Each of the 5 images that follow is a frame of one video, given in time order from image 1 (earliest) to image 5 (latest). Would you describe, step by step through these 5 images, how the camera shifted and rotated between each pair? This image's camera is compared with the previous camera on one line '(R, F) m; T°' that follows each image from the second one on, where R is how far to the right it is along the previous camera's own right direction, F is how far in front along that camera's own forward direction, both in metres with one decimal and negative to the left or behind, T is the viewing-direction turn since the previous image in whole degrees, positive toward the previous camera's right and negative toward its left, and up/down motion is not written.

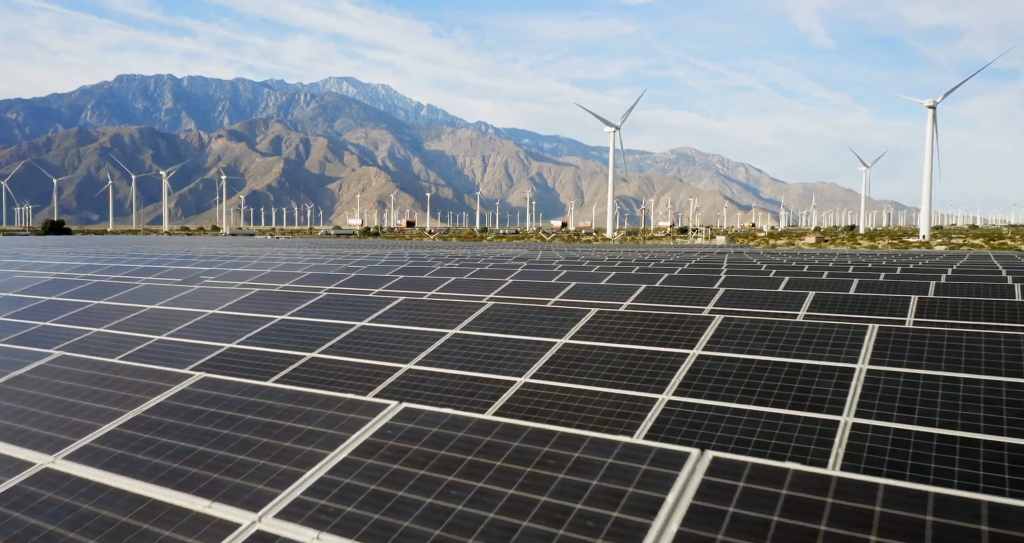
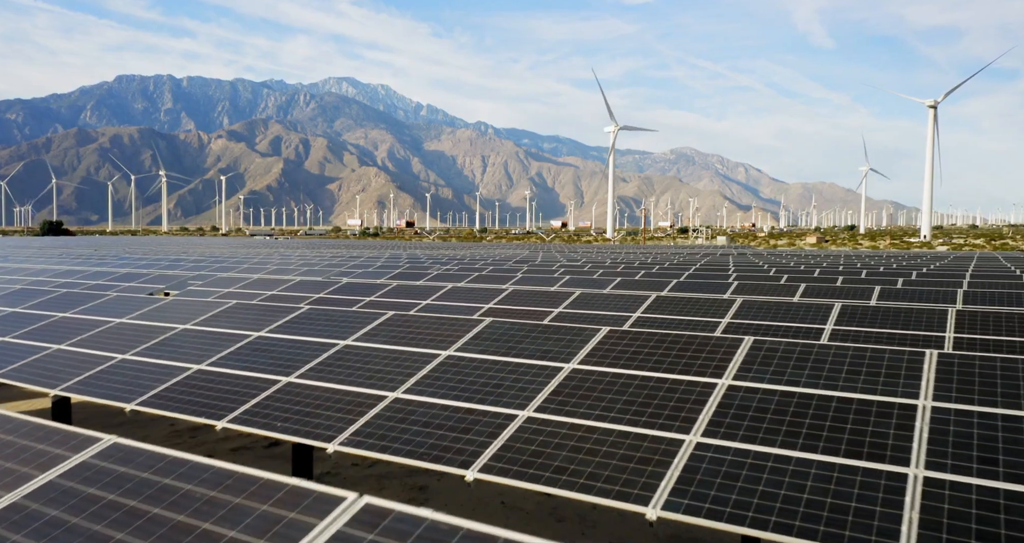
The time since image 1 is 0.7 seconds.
(0.0, +1.4) m; 0°
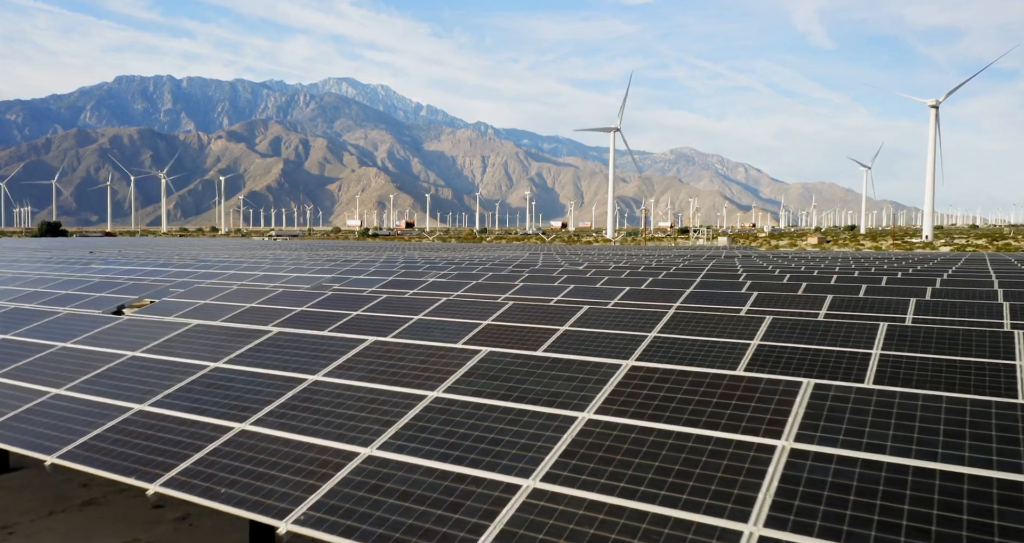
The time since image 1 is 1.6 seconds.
(0.0, +2.0) m; 0°
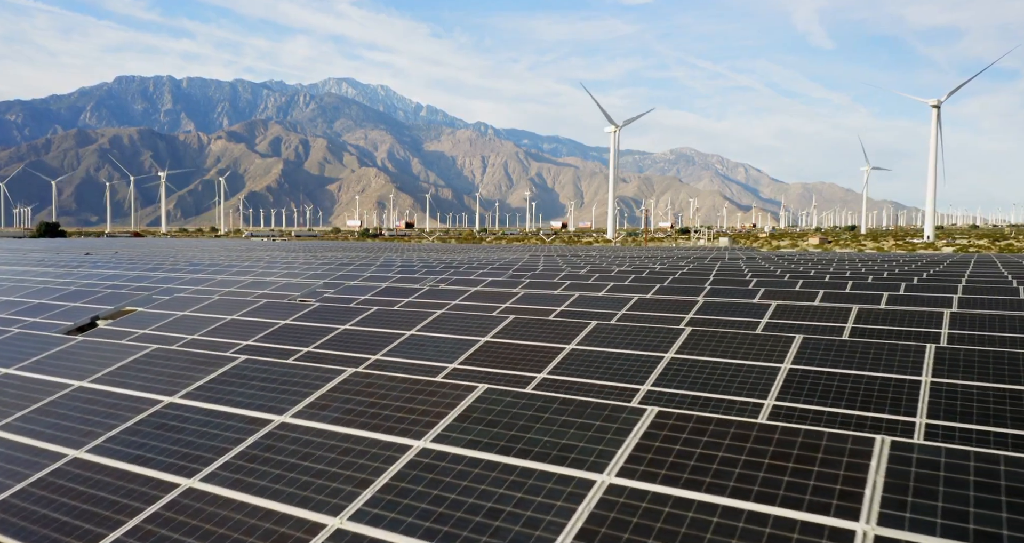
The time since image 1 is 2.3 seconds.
(0.0, +1.6) m; 0°
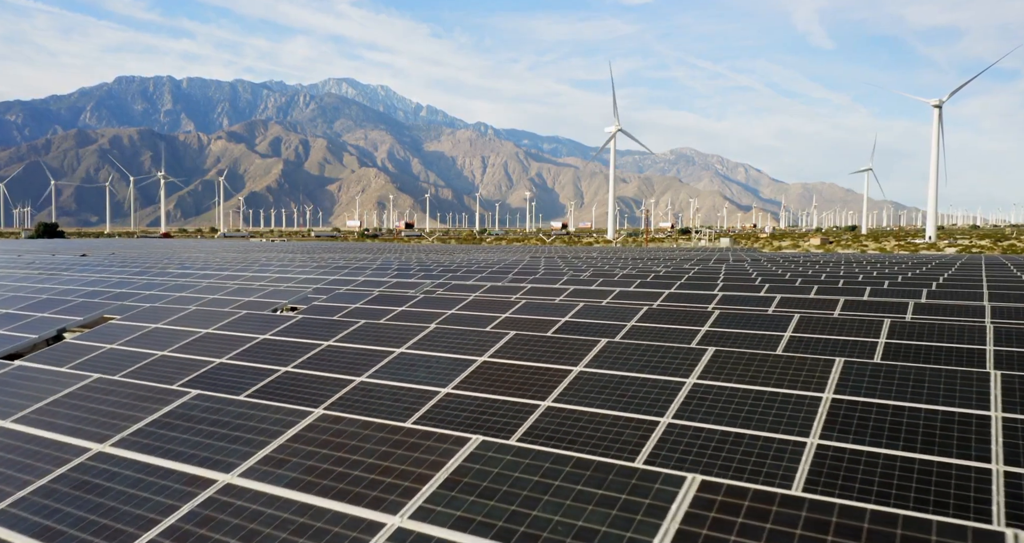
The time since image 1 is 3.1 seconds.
(0.0, +1.8) m; 0°
